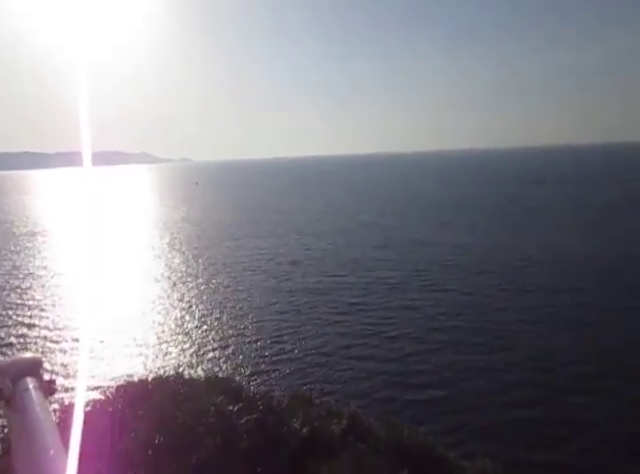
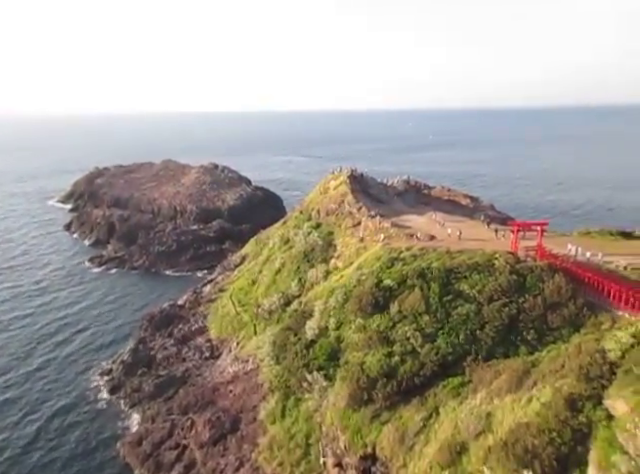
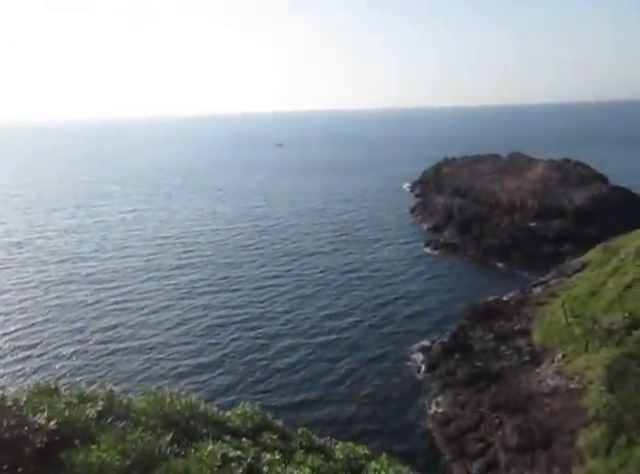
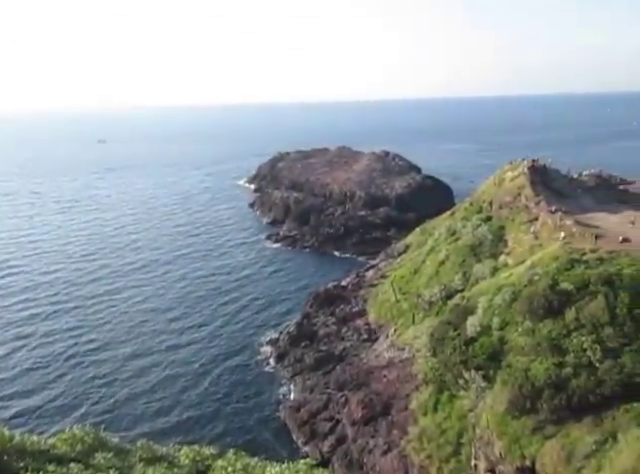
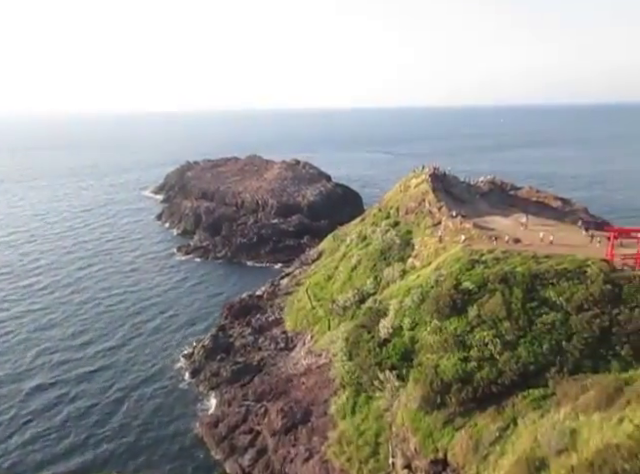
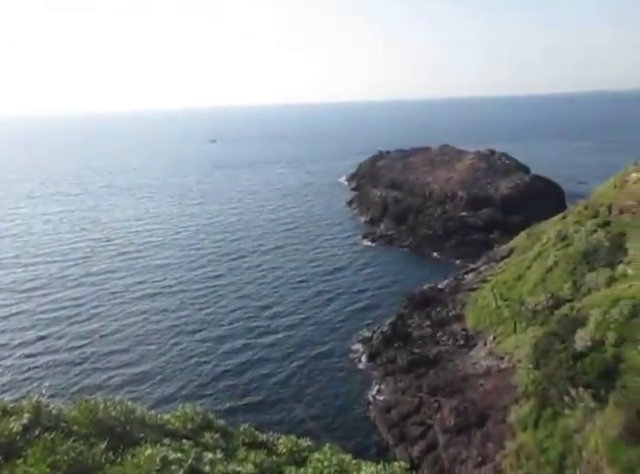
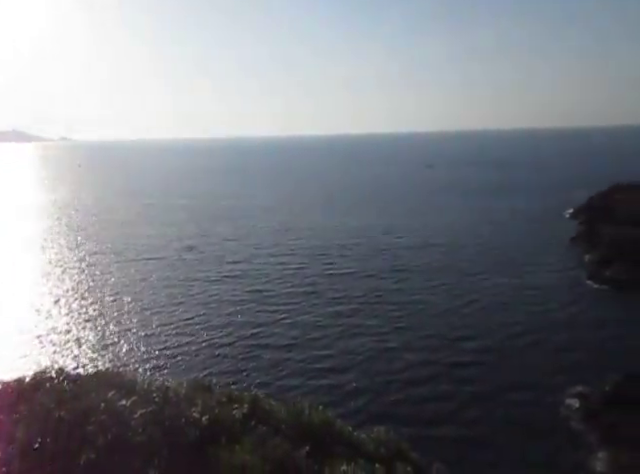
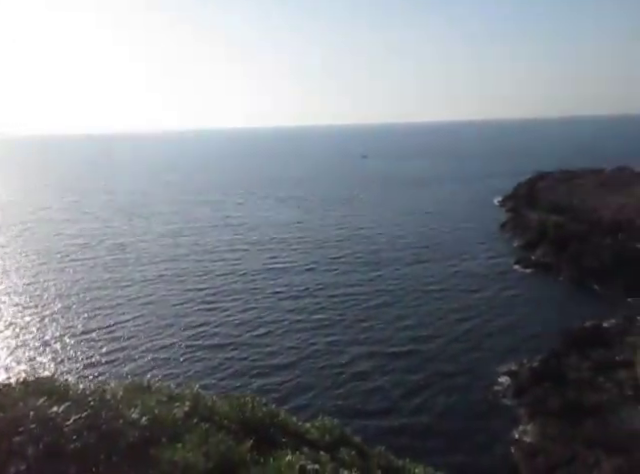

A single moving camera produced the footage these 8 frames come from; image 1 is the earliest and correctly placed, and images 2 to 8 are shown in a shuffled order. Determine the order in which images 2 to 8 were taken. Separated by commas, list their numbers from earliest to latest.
7, 8, 3, 6, 4, 5, 2
